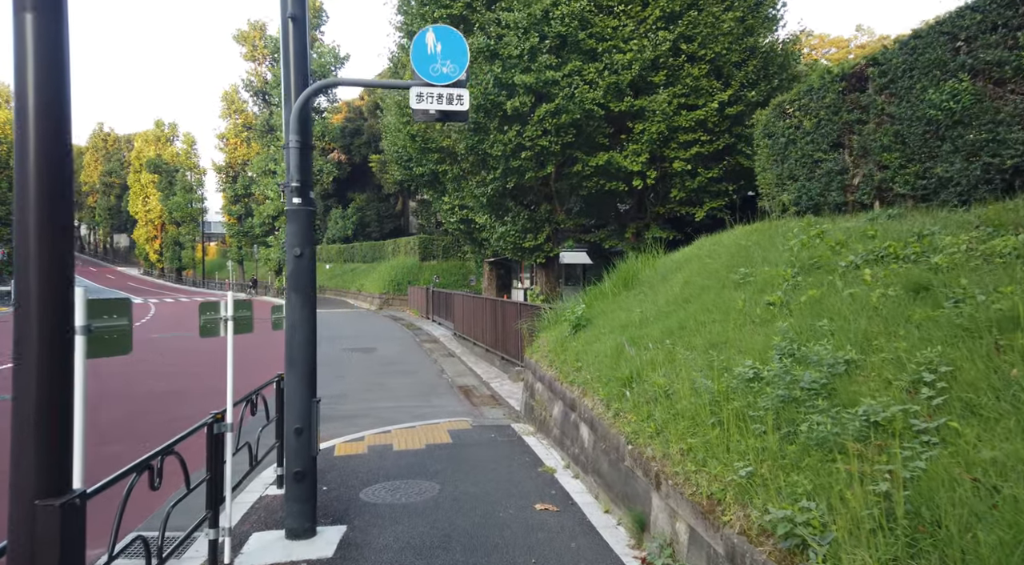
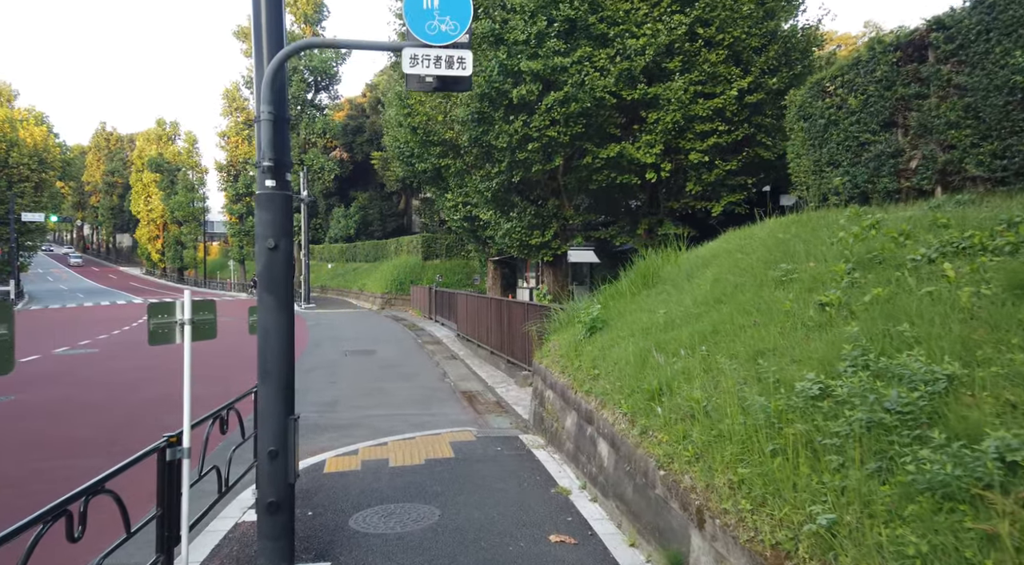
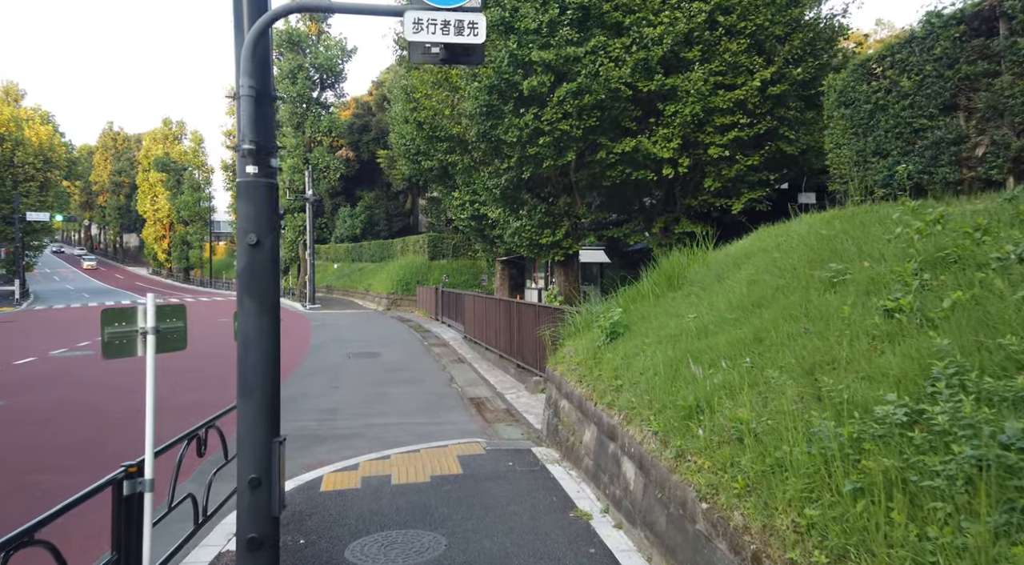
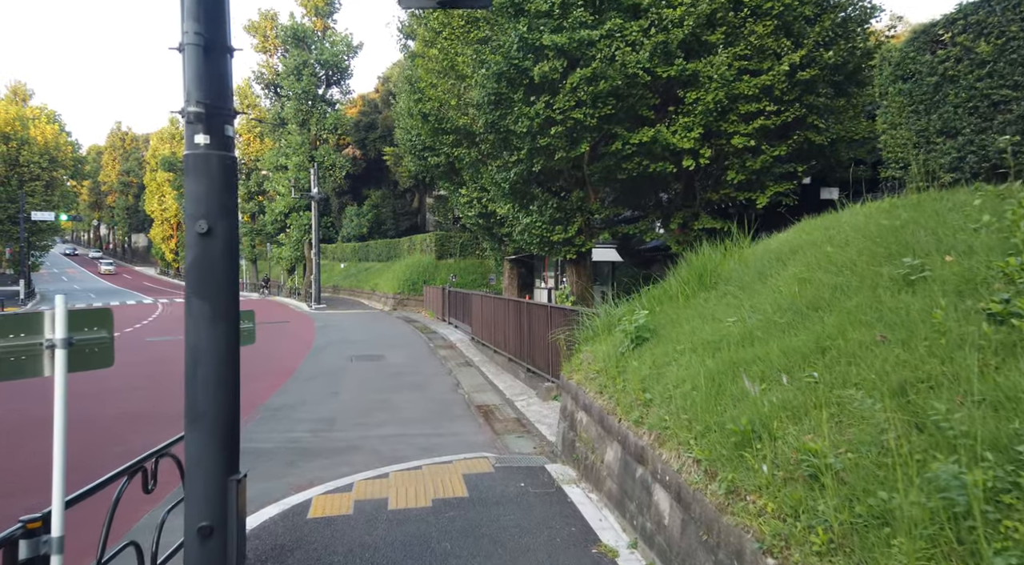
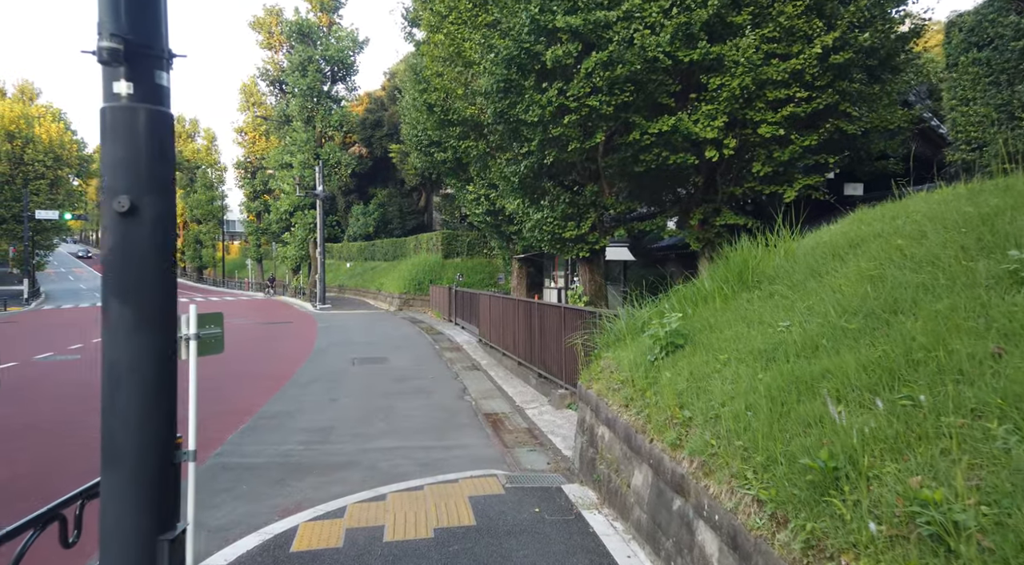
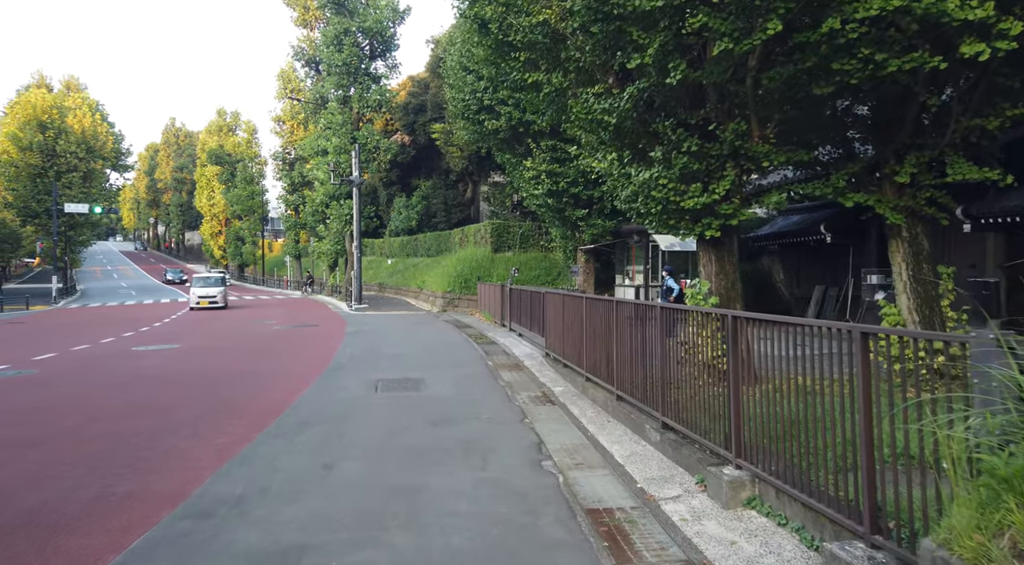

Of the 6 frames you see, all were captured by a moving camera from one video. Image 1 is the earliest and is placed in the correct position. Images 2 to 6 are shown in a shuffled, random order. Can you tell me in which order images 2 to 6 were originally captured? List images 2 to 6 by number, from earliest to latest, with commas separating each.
2, 3, 4, 5, 6
